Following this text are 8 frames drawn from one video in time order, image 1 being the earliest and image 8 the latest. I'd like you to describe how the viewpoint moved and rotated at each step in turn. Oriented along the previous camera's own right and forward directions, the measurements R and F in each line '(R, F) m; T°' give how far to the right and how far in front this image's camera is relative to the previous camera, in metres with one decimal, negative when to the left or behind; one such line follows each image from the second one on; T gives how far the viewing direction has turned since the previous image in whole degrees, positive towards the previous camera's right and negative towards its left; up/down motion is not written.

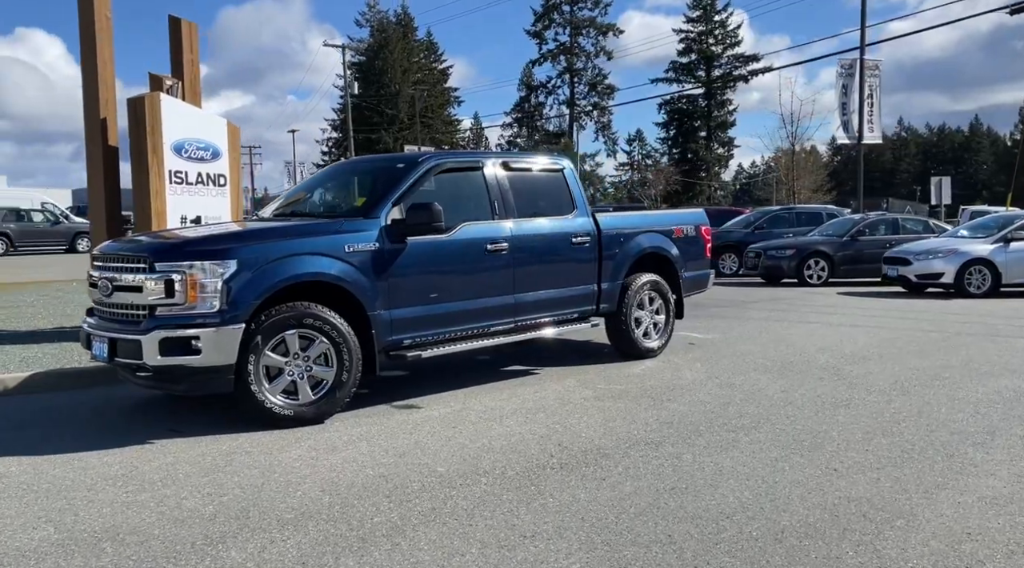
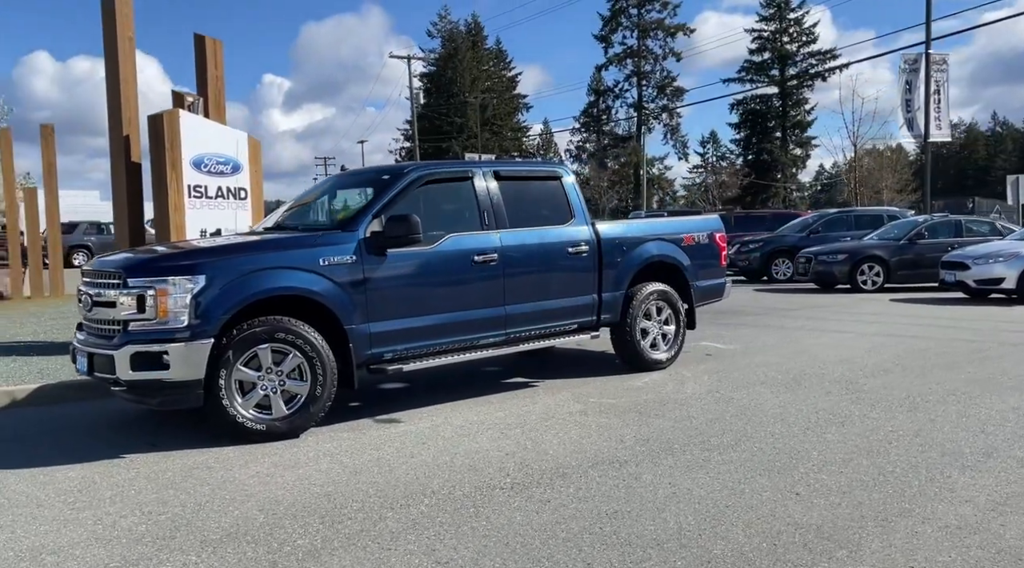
(+0.5, +0.1) m; -4°
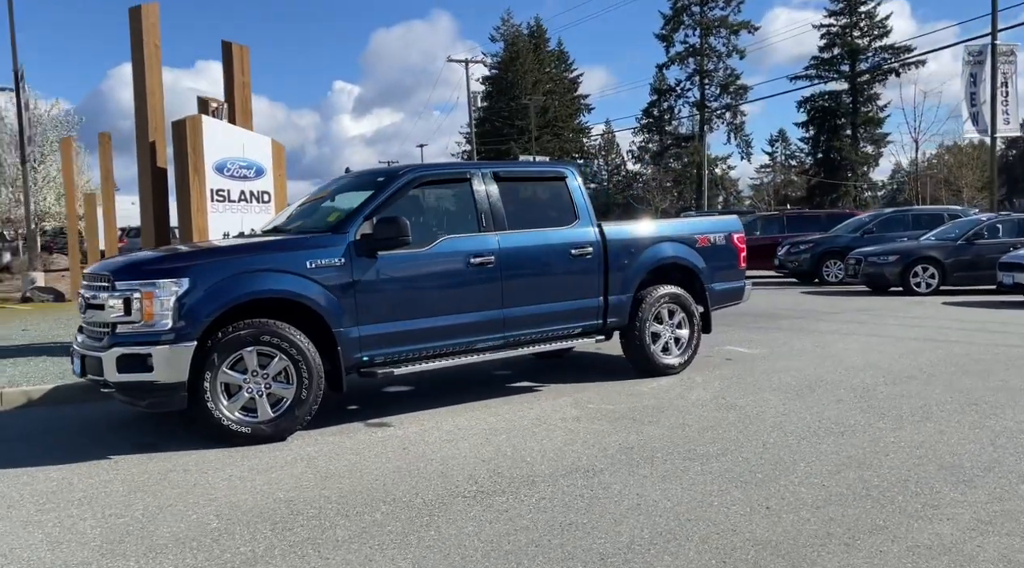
(+0.4, +0.1) m; -4°
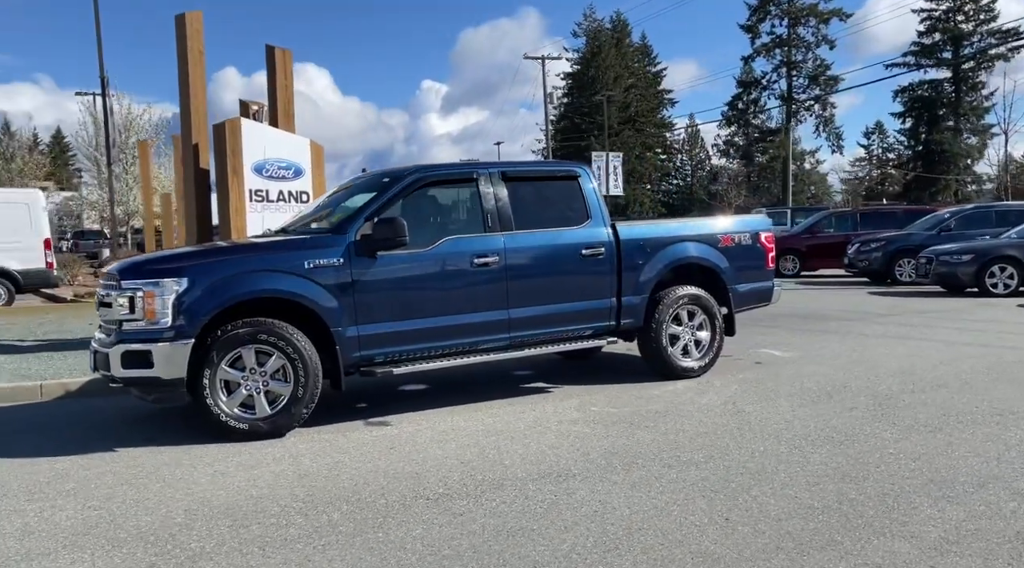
(+0.5, +0.1) m; -5°
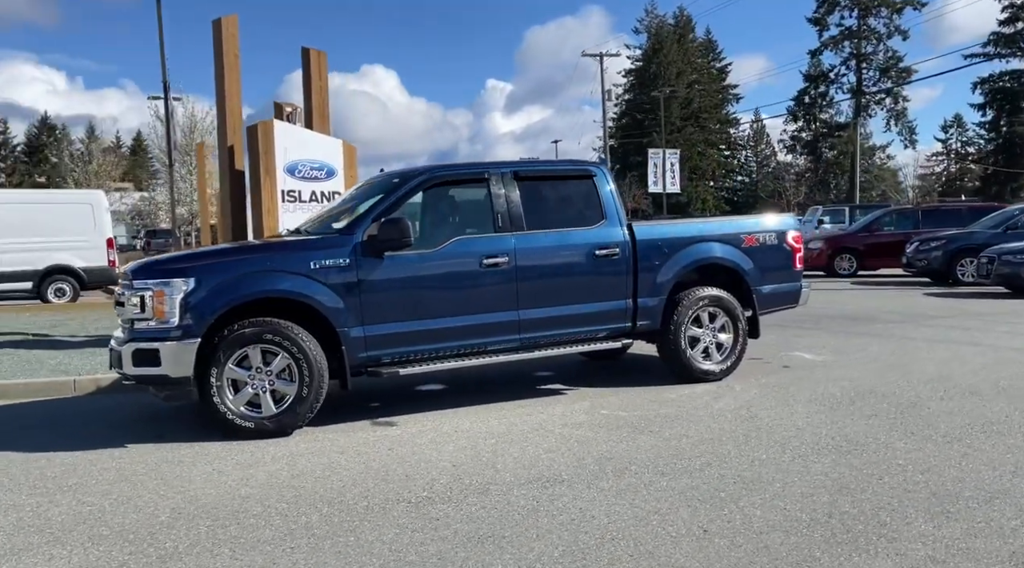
(+0.3, +0.1) m; -4°
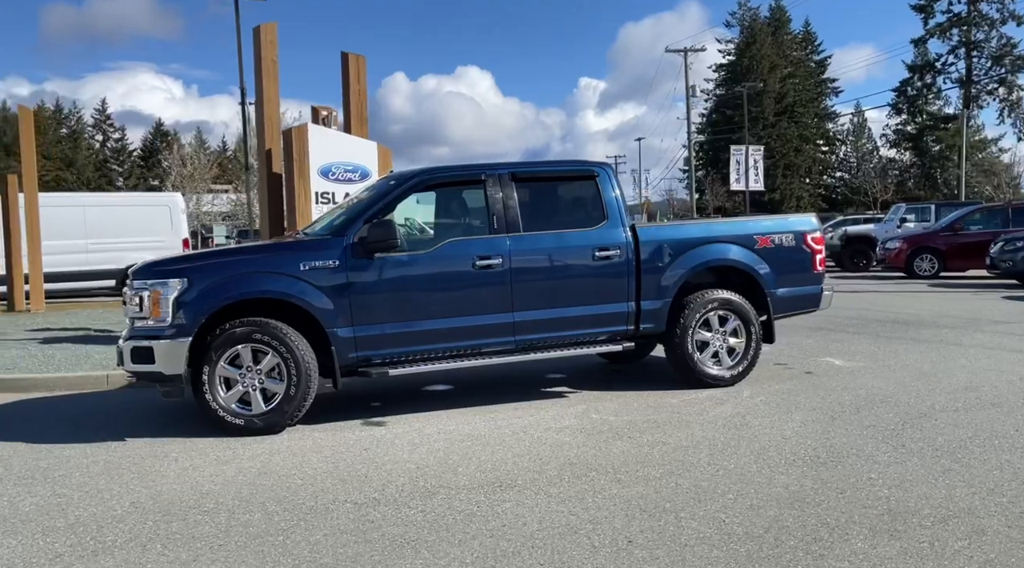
(+0.6, 0.0) m; -5°
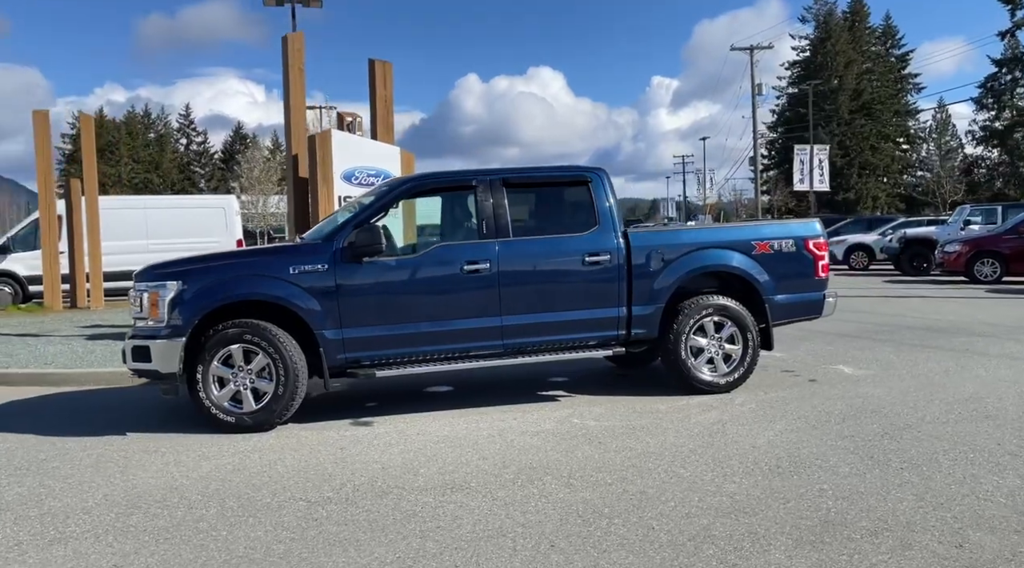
(+0.5, -0.1) m; -4°
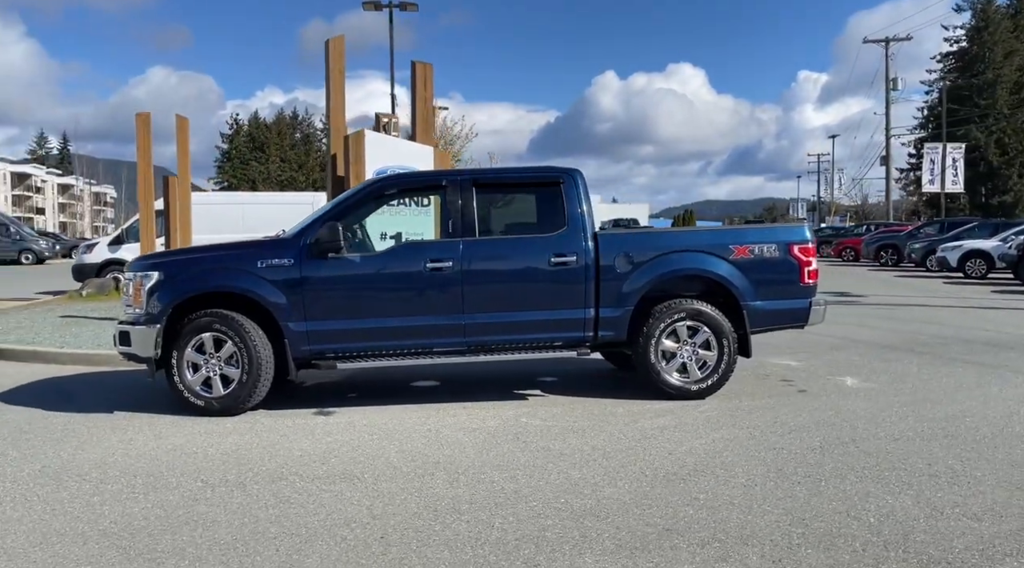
(+1.1, 0.0) m; -7°
